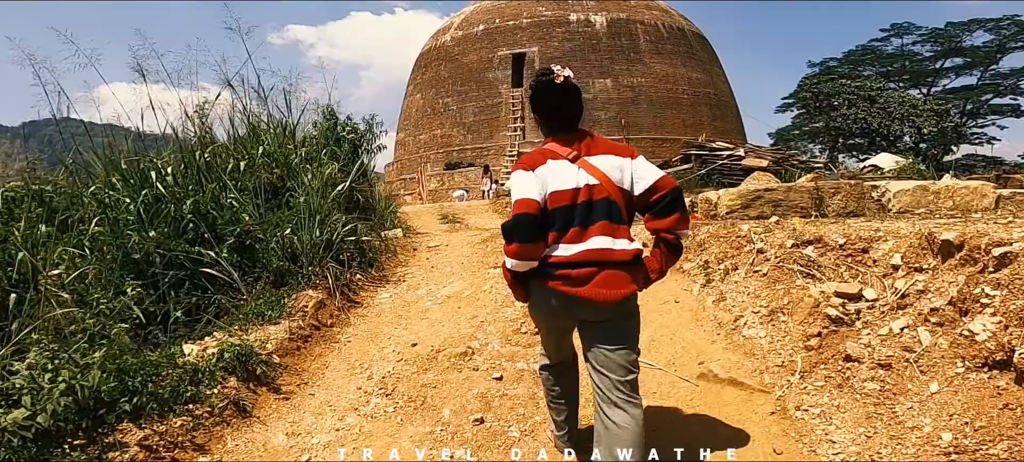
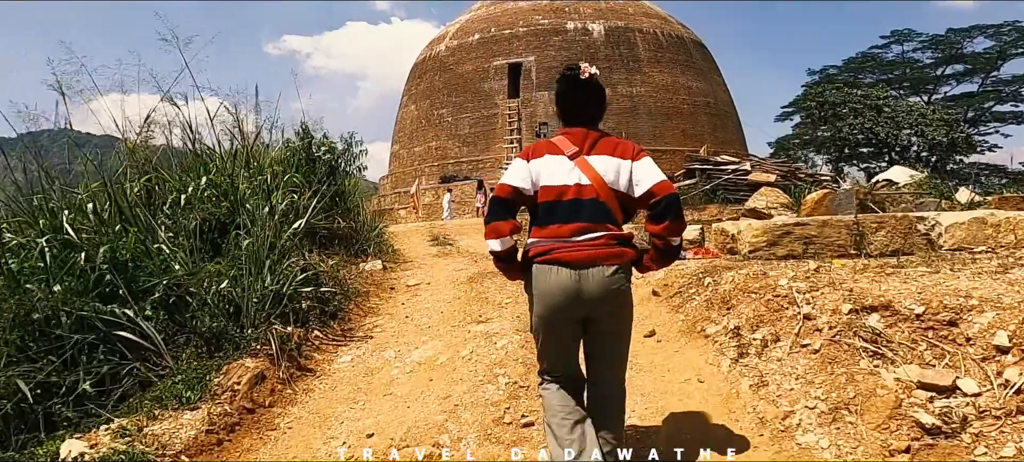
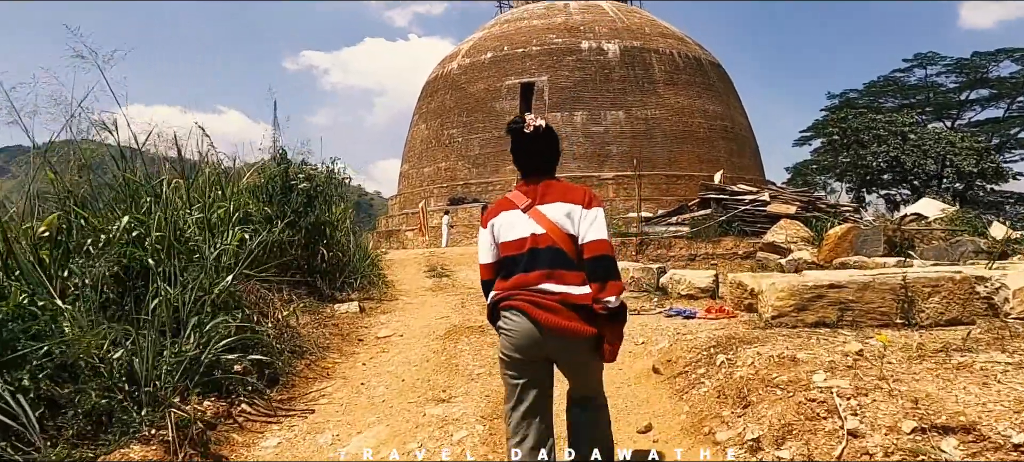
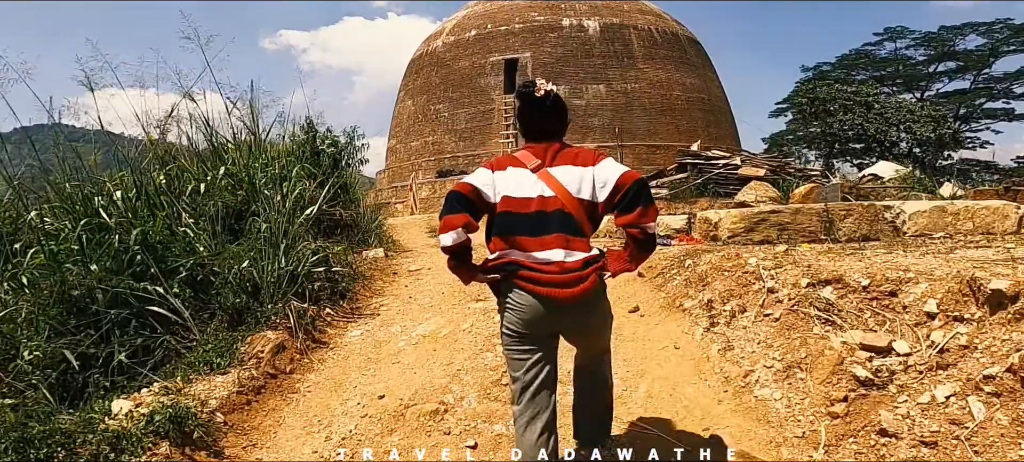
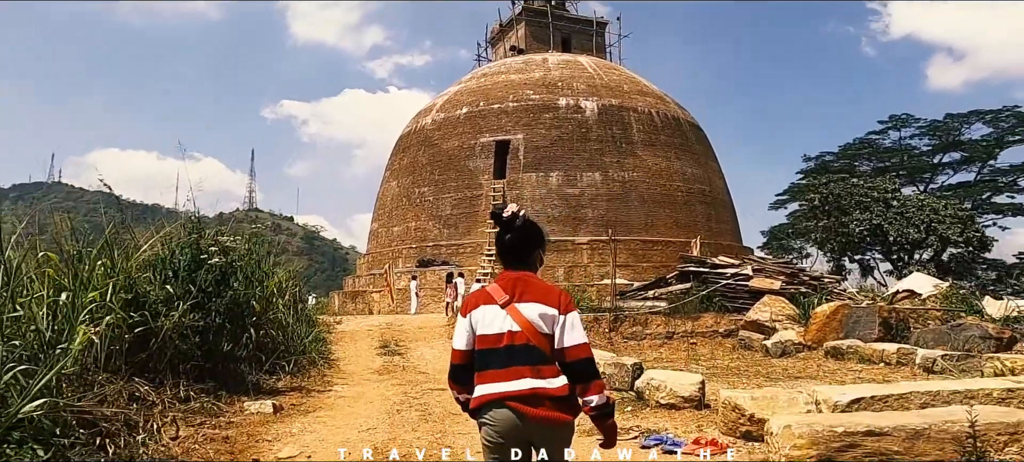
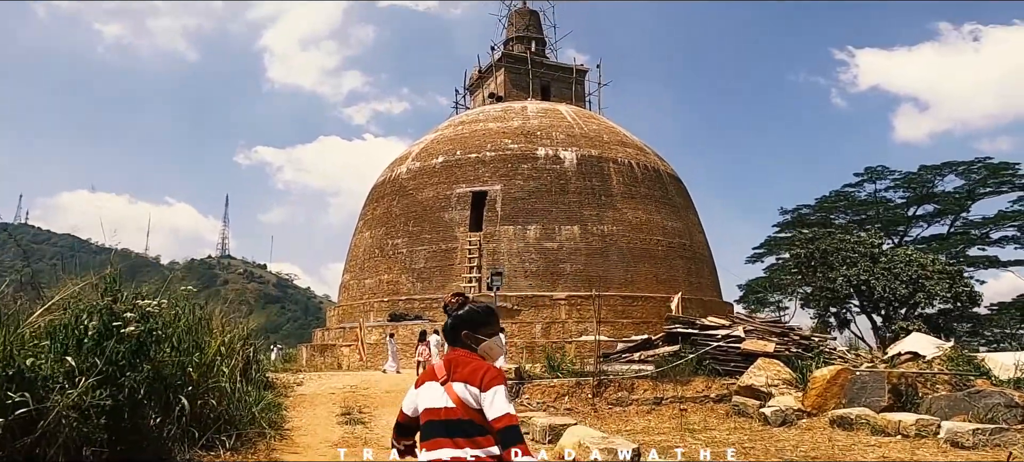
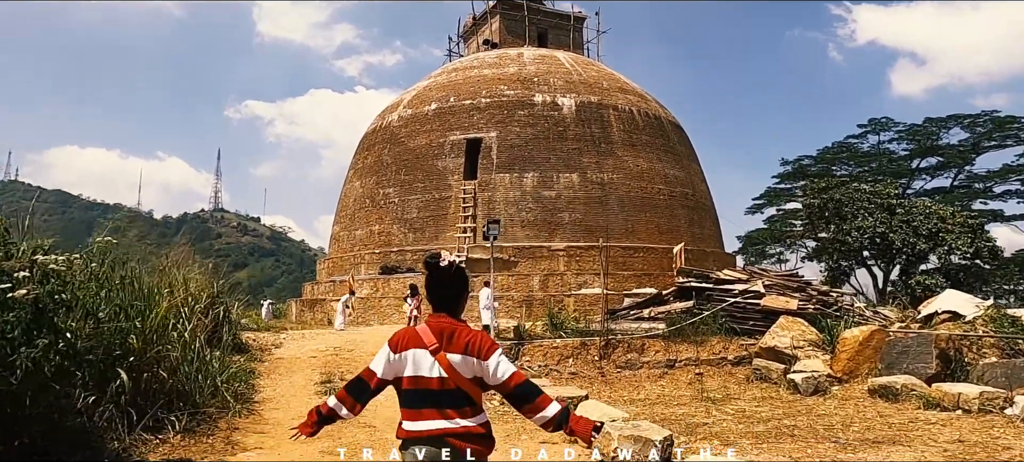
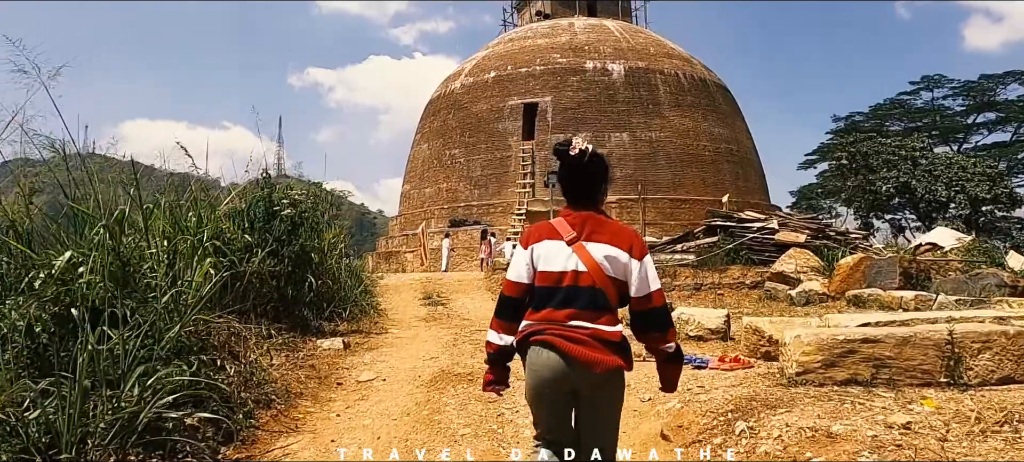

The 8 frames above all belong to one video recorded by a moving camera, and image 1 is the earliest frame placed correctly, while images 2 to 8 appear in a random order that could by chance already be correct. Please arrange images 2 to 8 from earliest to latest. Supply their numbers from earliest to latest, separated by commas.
4, 2, 3, 8, 5, 6, 7
